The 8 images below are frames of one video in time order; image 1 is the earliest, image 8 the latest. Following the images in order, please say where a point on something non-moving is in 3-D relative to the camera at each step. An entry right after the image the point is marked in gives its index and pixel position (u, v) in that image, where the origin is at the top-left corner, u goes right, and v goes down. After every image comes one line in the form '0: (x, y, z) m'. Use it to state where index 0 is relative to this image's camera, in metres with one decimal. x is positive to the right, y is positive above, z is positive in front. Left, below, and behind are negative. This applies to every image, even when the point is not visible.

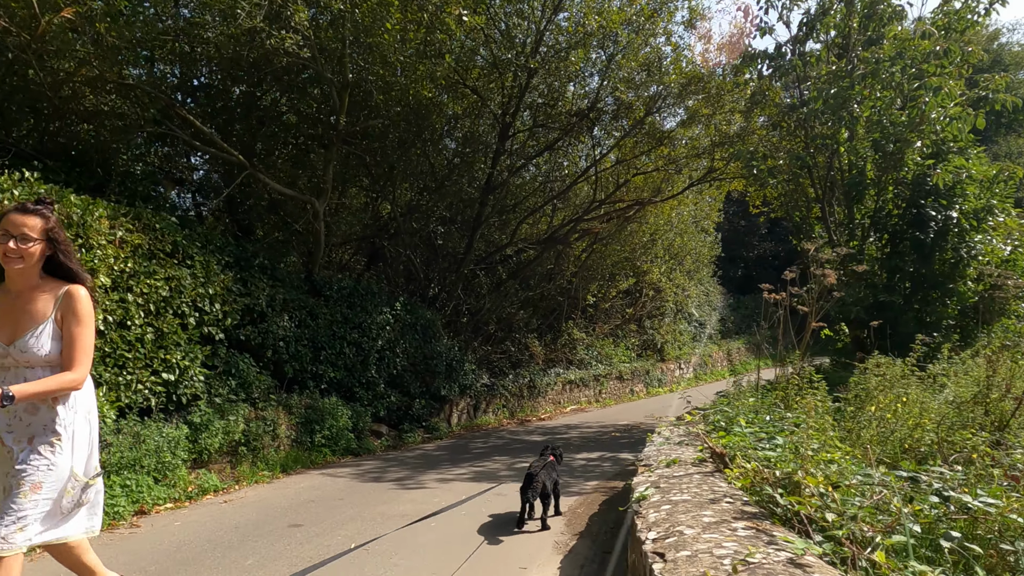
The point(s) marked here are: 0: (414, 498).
0: (-1.0, -2.2, +7.0) m
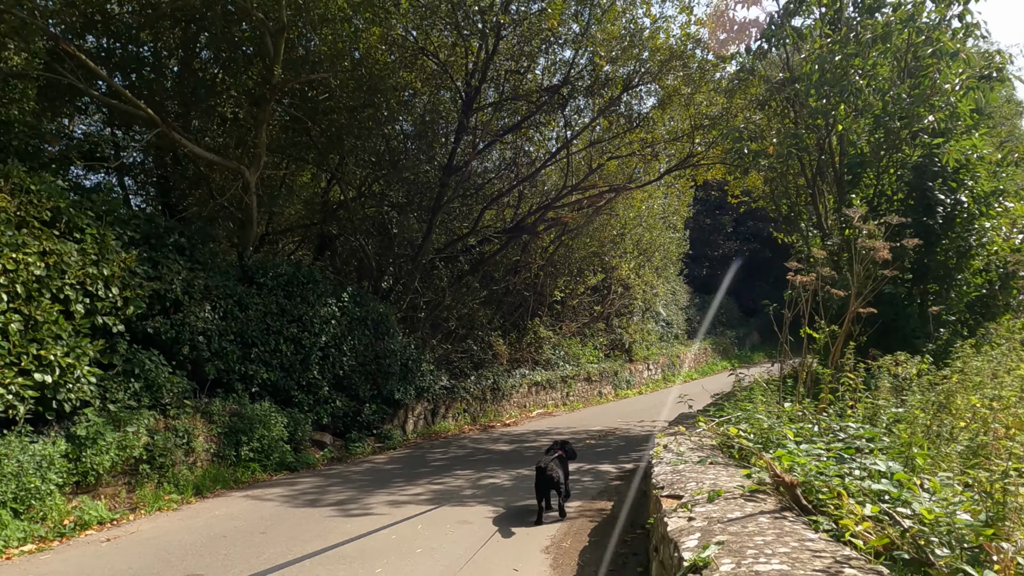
0: (-1.3, -2.0, +5.6) m
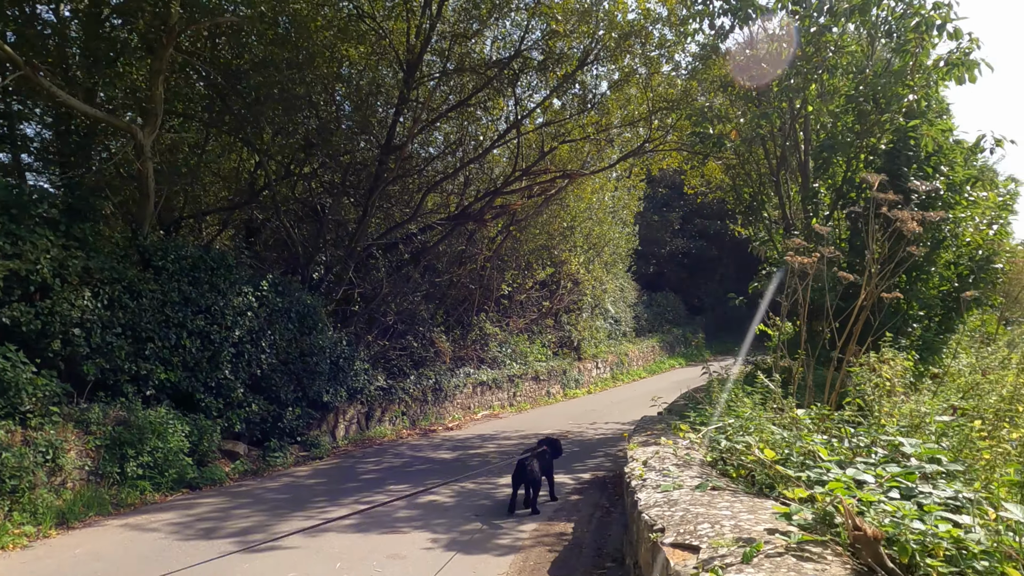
0: (-1.7, -1.9, +4.5) m
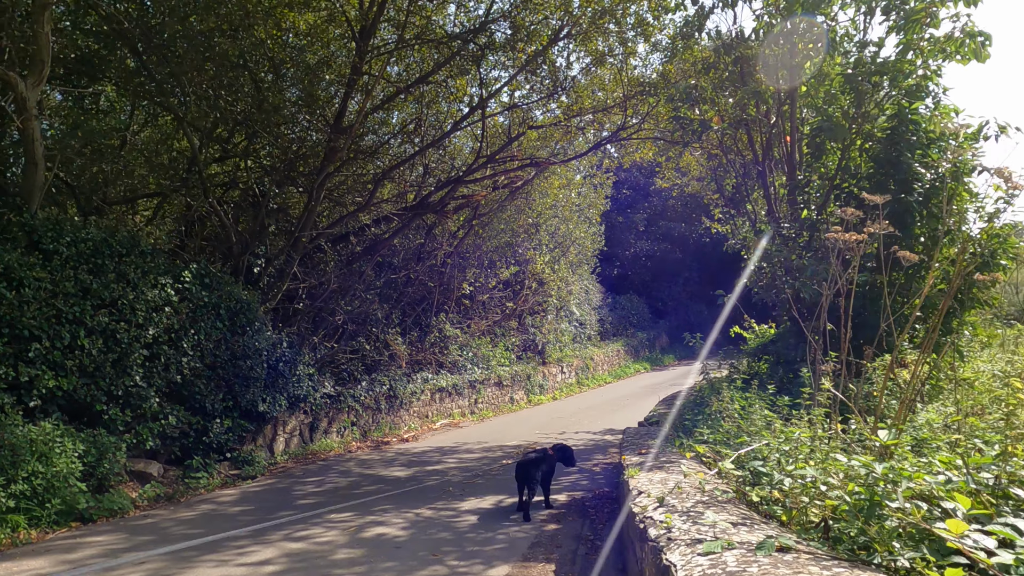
0: (-1.9, -1.8, +3.3) m
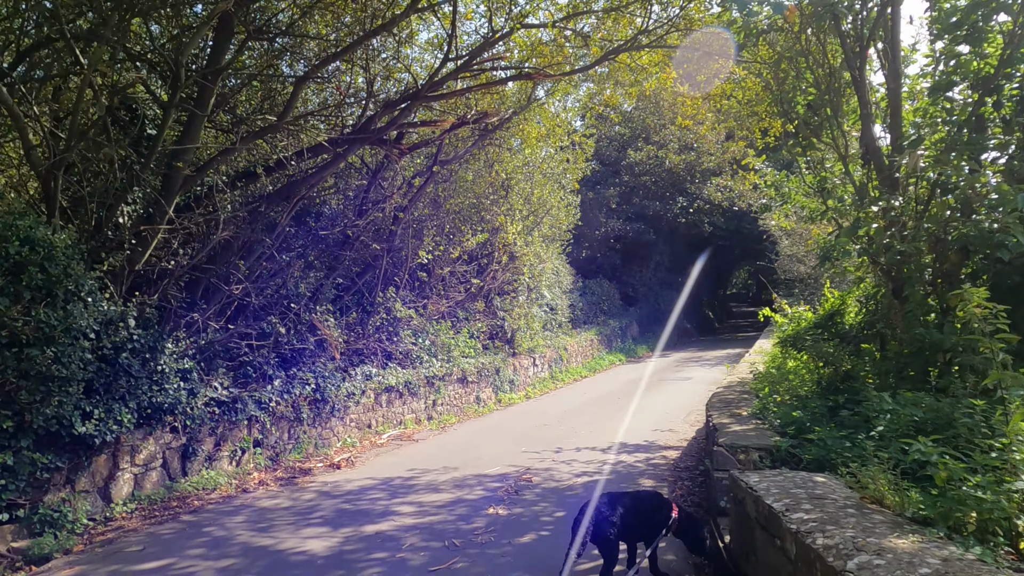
0: (-1.5, -1.4, -0.1) m
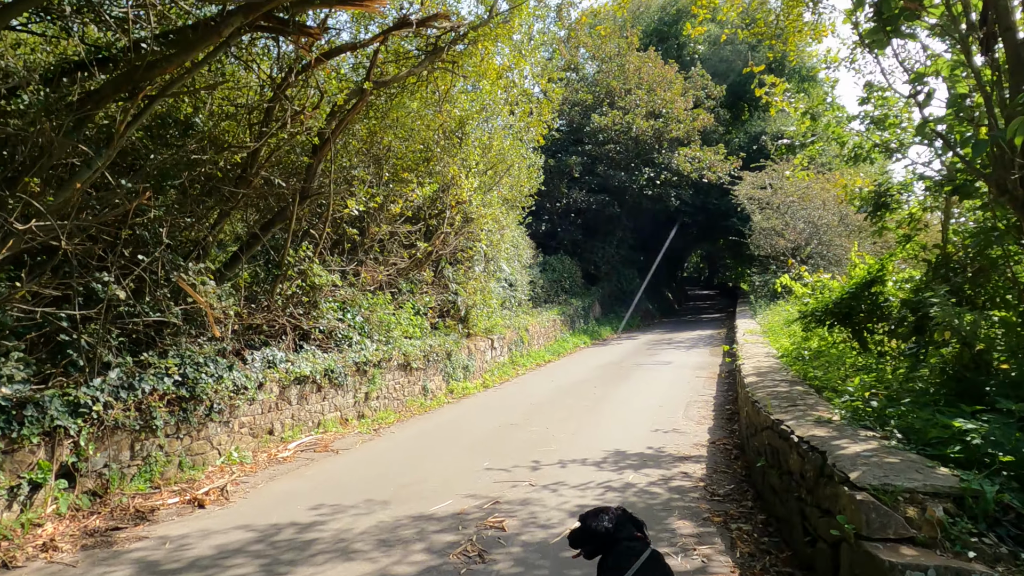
0: (-1.3, -1.1, -2.6) m
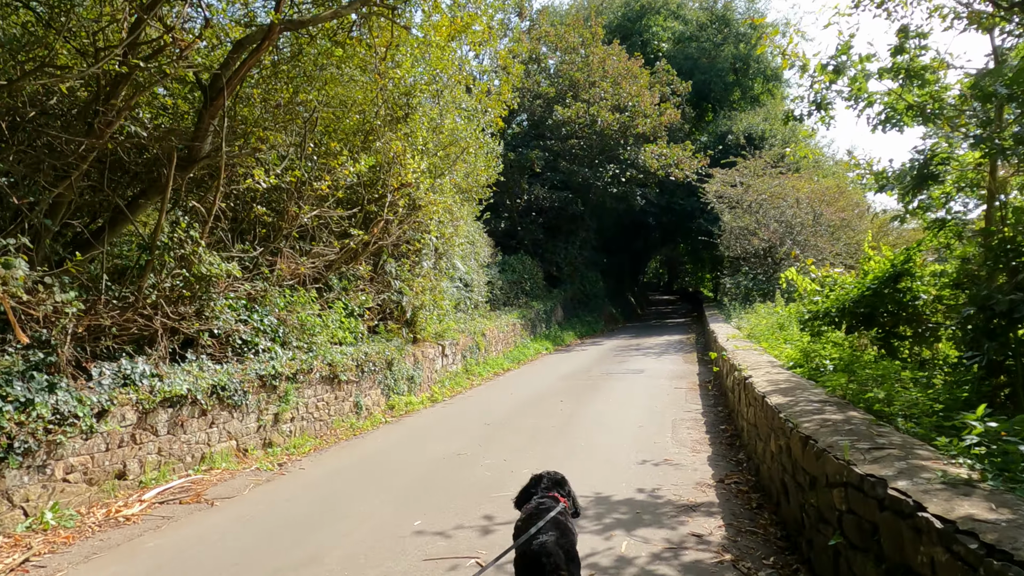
0: (-1.1, -0.9, -4.4) m
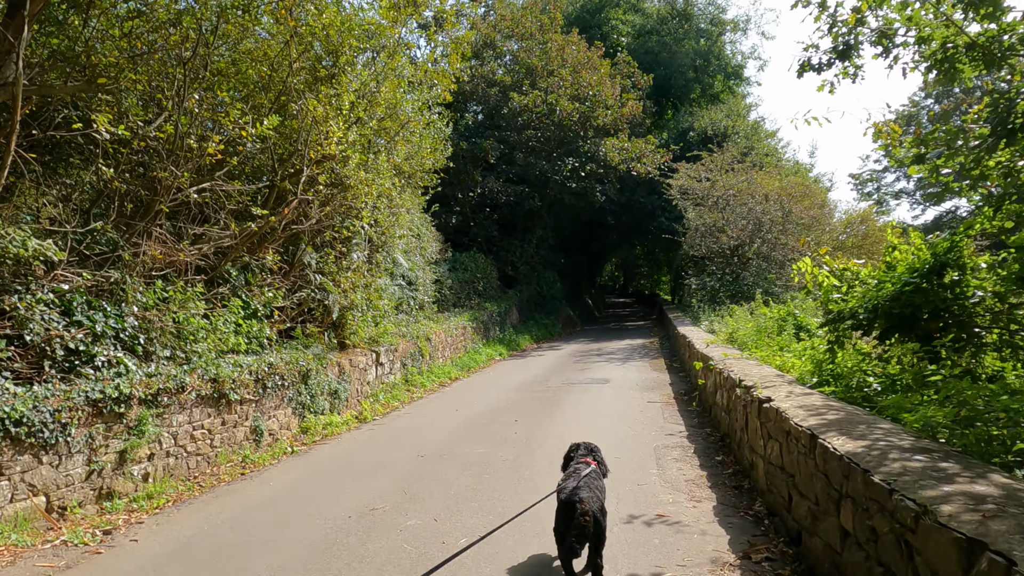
0: (-0.8, -0.8, -6.3) m
